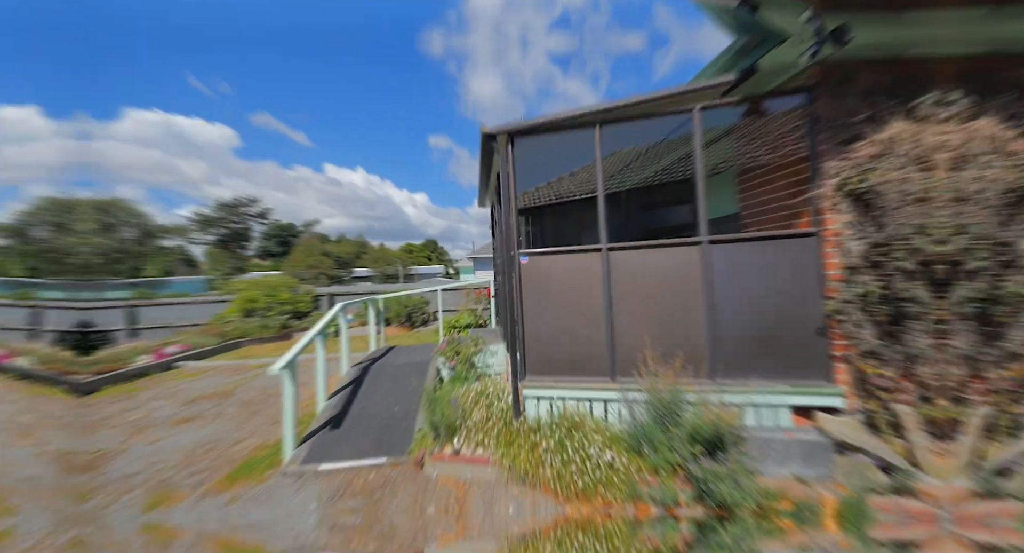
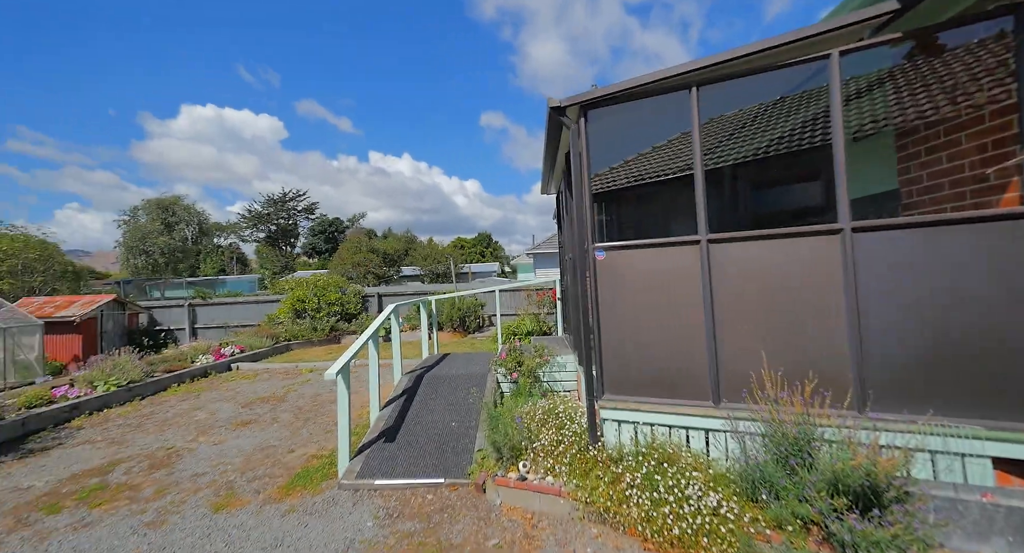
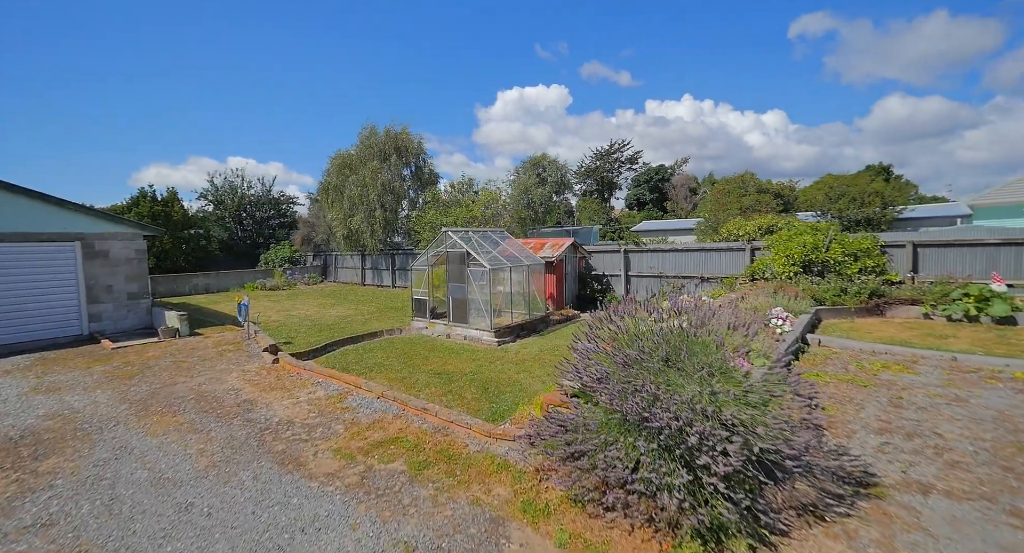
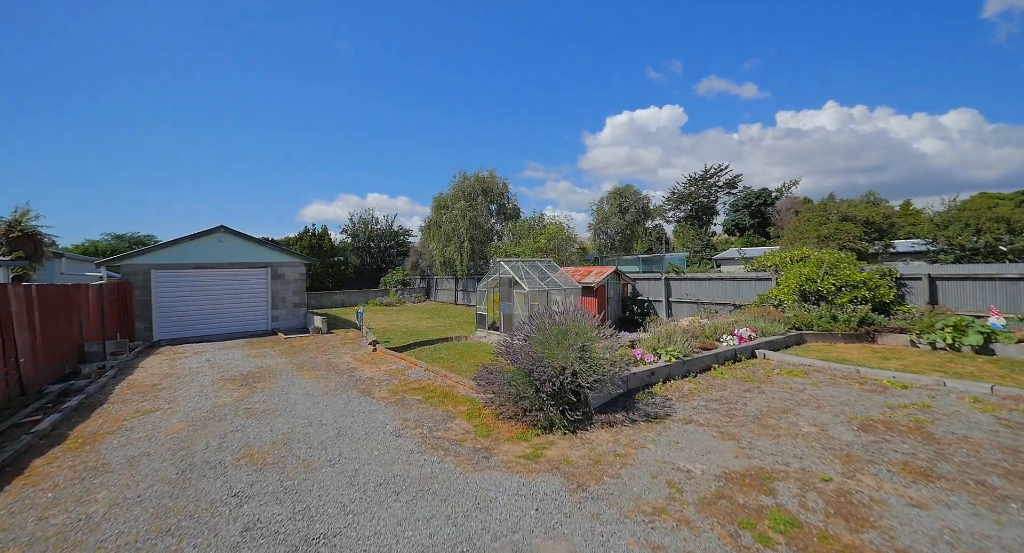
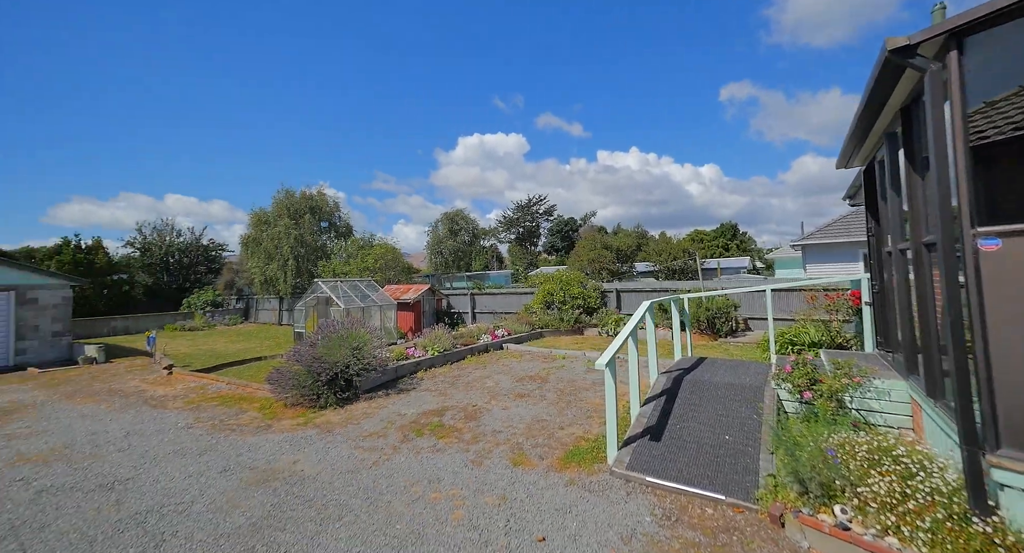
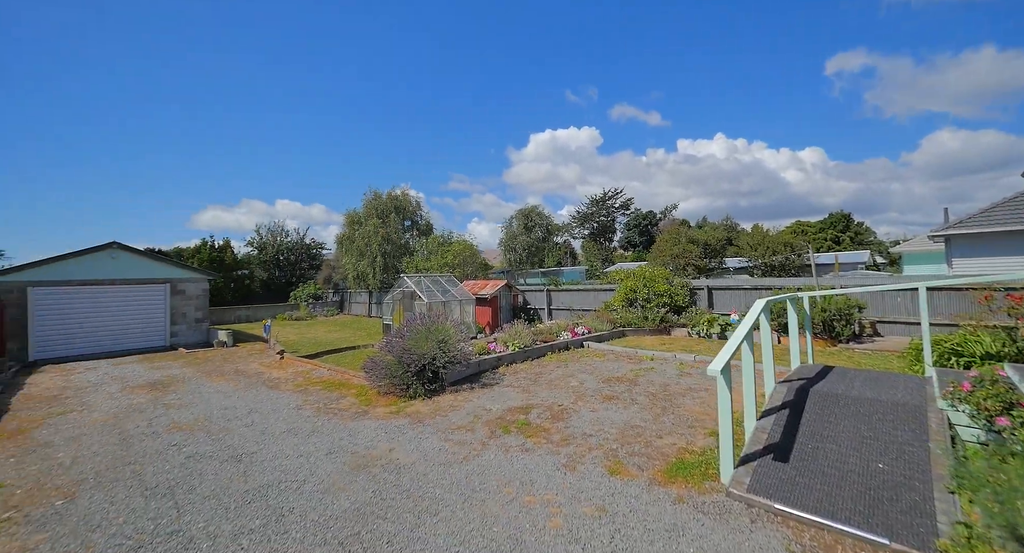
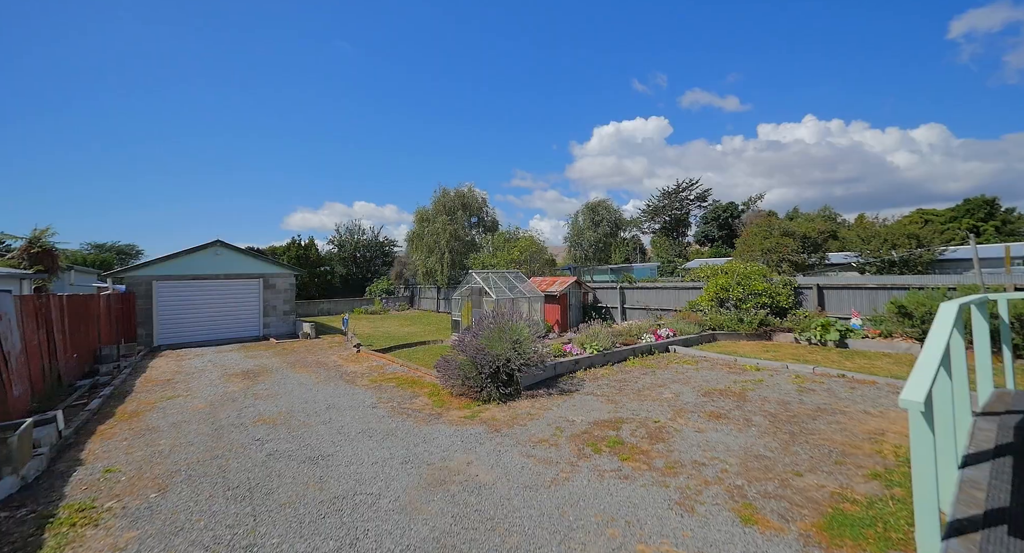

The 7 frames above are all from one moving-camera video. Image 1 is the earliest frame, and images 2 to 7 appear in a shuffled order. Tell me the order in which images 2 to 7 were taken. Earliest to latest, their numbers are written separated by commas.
2, 5, 6, 7, 4, 3
